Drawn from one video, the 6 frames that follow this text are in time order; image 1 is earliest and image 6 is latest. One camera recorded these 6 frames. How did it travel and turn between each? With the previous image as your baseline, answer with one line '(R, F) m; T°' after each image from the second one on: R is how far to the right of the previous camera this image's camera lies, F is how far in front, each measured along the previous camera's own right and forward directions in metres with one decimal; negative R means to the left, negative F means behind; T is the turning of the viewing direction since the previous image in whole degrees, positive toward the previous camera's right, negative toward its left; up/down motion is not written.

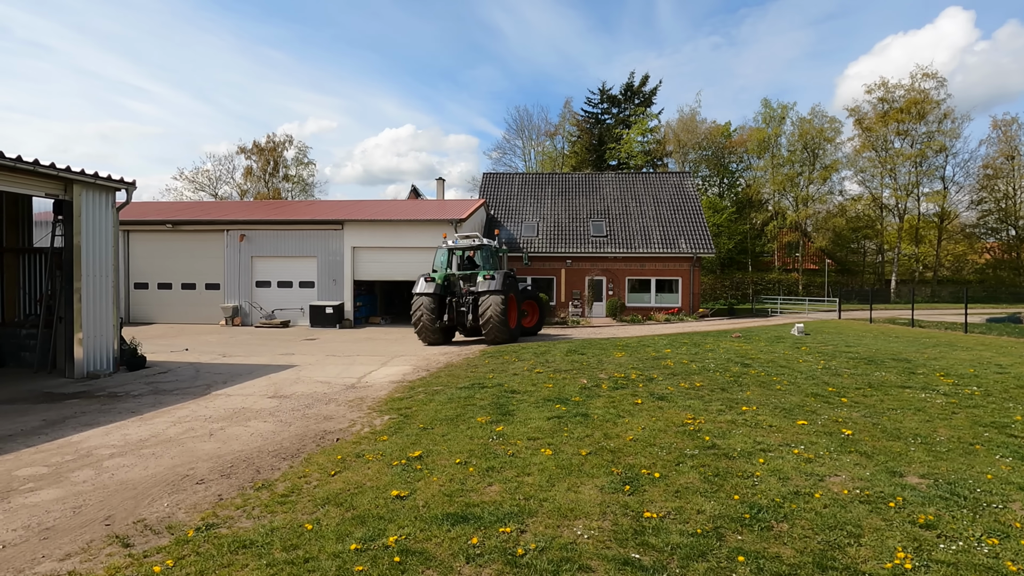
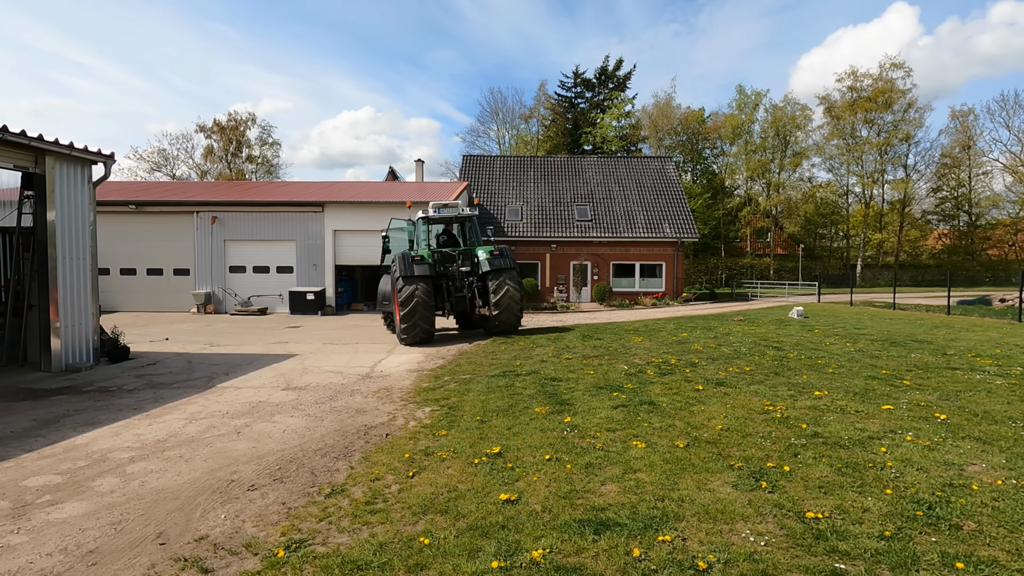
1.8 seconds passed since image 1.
(-0.9, +0.4) m; +4°
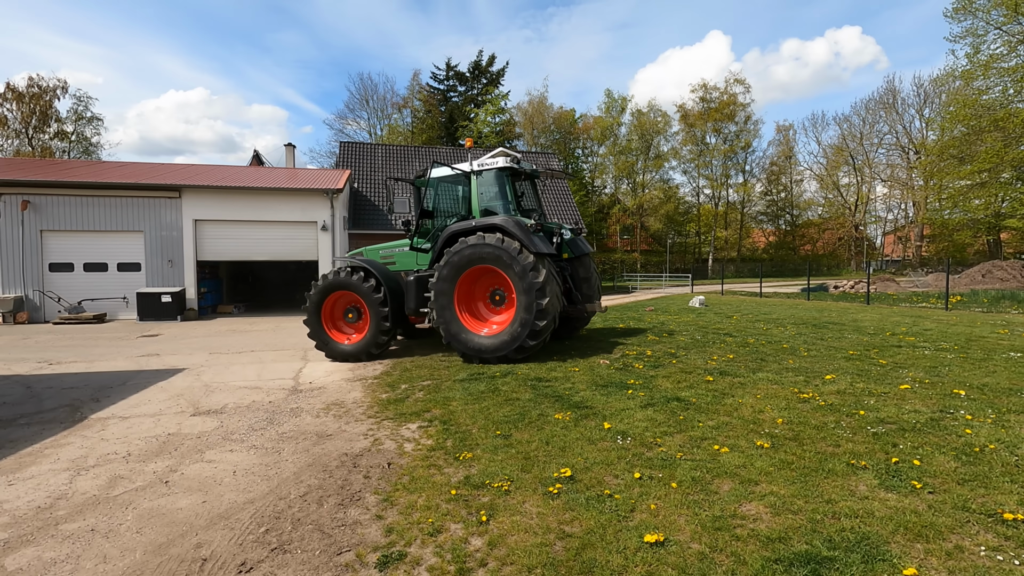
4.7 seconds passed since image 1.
(-1.2, +1.0) m; +15°
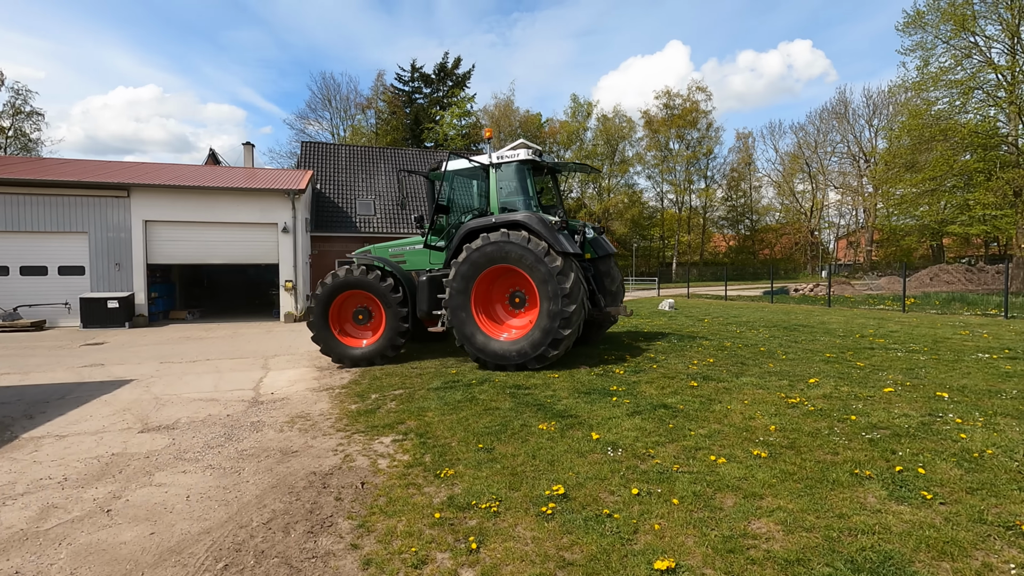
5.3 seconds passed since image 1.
(-0.1, +0.2) m; +4°
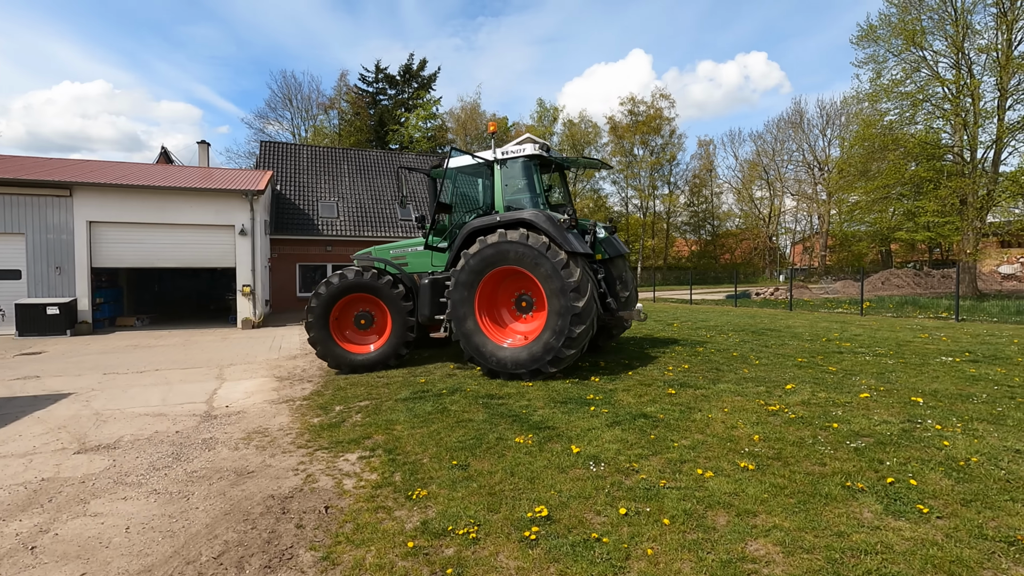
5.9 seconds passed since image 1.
(-0.1, +0.2) m; +4°
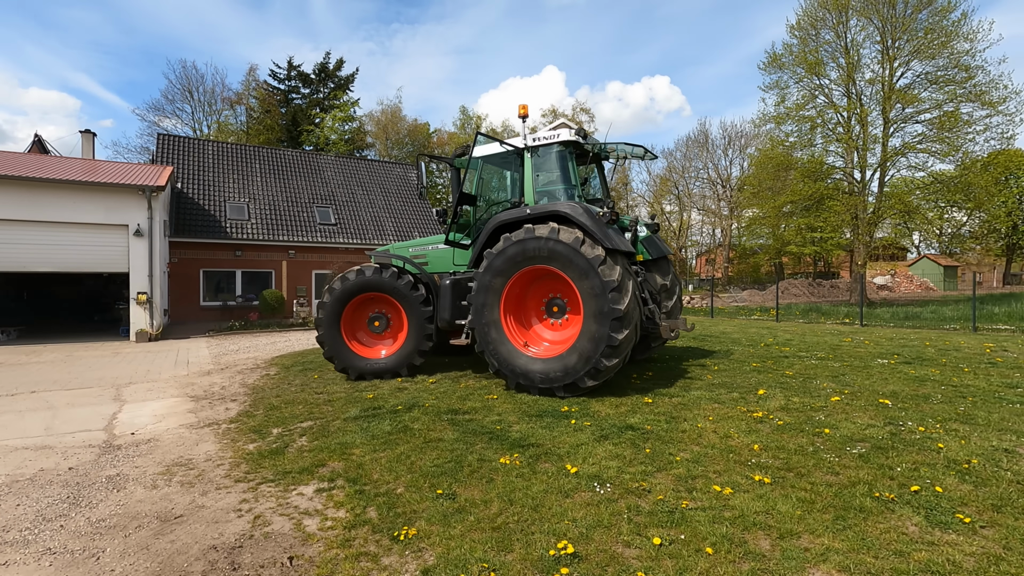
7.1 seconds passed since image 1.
(-0.5, +0.4) m; +9°
